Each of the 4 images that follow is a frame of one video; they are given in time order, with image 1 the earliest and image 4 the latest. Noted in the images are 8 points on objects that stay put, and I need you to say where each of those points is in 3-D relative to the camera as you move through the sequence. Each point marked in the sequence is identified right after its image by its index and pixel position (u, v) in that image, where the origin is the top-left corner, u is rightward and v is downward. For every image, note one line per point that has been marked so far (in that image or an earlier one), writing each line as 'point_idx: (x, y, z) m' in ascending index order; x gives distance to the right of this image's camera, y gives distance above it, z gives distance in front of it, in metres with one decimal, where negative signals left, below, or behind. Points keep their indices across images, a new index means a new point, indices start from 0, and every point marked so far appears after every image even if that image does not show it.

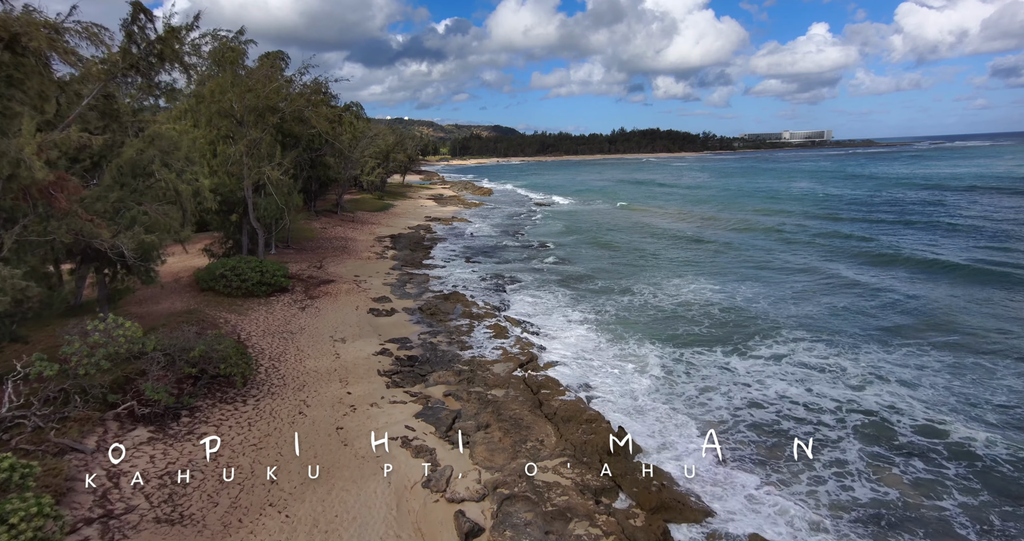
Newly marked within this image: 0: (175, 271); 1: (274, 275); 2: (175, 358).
0: (-10.8, 0.0, +18.6) m
1: (-7.4, -0.1, +18.0) m
2: (-6.0, -1.6, +10.3) m
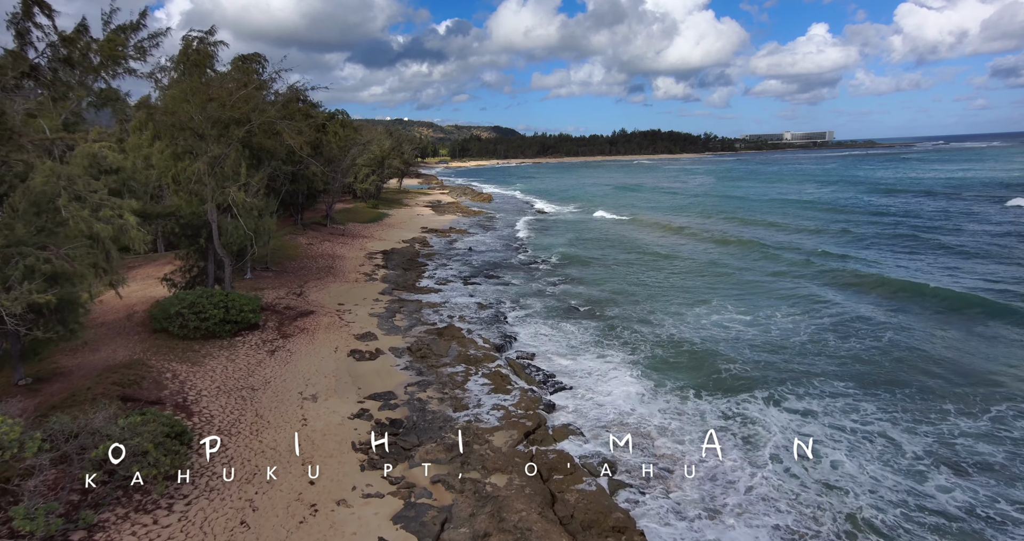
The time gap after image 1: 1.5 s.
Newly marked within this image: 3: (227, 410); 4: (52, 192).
0: (-10.8, -1.0, +16.3) m
1: (-7.4, -1.1, +15.6) m
2: (-5.9, -2.5, +7.9) m
3: (-5.5, -2.7, +11.3) m
4: (-7.2, +1.3, +9.2) m
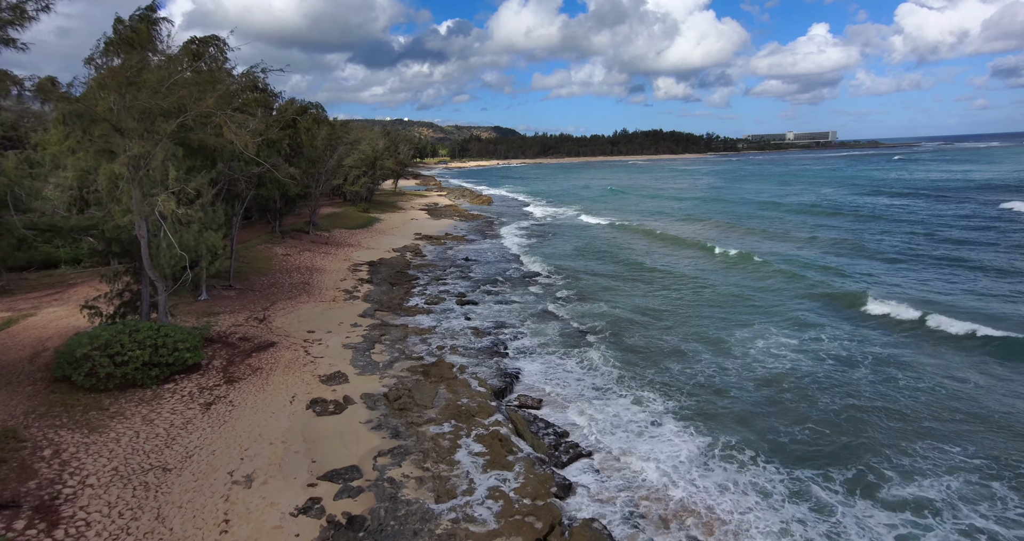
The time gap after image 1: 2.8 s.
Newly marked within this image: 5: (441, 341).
0: (-10.7, -1.6, +13.0) m
1: (-7.3, -1.7, +12.4) m
2: (-5.9, -3.1, +4.7) m
3: (-5.5, -3.3, +8.0) m
4: (-7.2, +0.7, +6.0) m
5: (-2.1, -2.1, +17.5) m
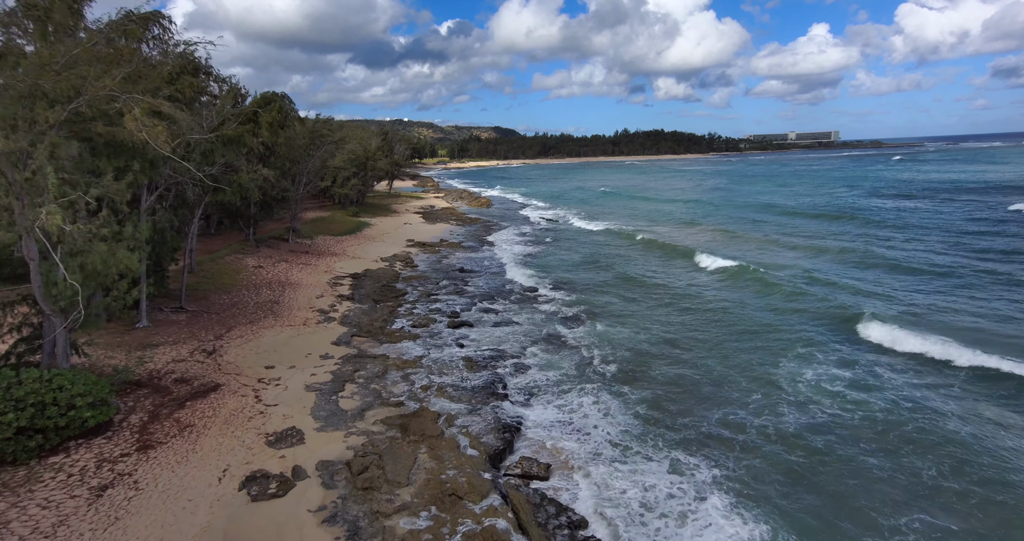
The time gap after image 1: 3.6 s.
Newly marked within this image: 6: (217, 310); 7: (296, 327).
0: (-10.7, -2.1, +10.0) m
1: (-7.3, -2.3, +9.4) m
2: (-5.9, -3.7, +1.7) m
3: (-5.5, -3.9, +5.0) m
4: (-7.2, +0.1, +3.0) m
5: (-2.1, -2.6, +14.5) m
6: (-8.9, -1.2, +17.5) m
7: (-6.5, -1.7, +17.3) m
